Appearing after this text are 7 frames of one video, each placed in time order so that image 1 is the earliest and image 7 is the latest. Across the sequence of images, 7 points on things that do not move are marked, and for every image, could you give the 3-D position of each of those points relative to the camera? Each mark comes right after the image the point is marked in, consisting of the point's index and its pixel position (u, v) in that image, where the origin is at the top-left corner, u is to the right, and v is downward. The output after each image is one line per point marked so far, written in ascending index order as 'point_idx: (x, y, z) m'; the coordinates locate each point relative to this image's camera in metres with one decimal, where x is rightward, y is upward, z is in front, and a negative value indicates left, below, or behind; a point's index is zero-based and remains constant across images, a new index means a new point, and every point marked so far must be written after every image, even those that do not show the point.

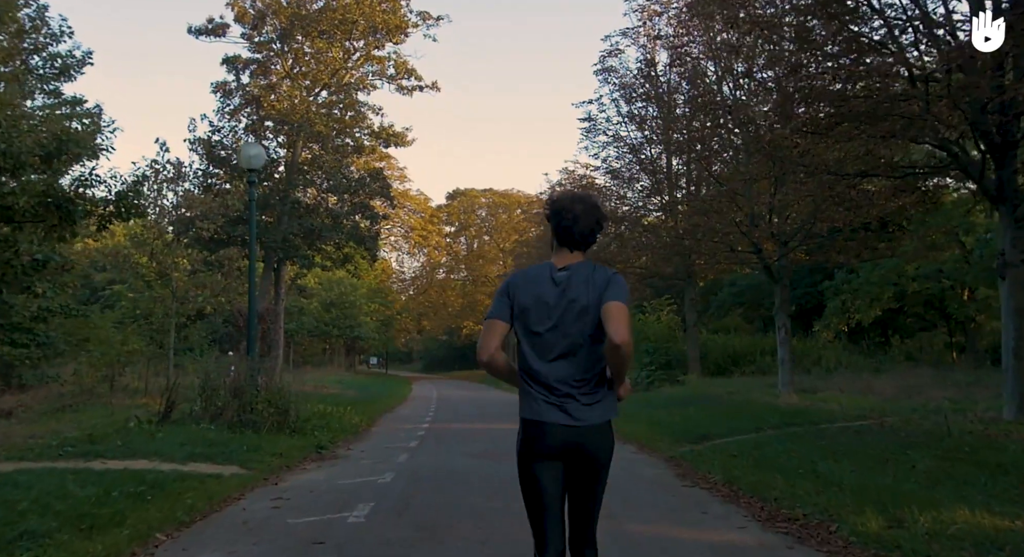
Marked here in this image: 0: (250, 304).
0: (-4.5, -0.5, +16.3) m
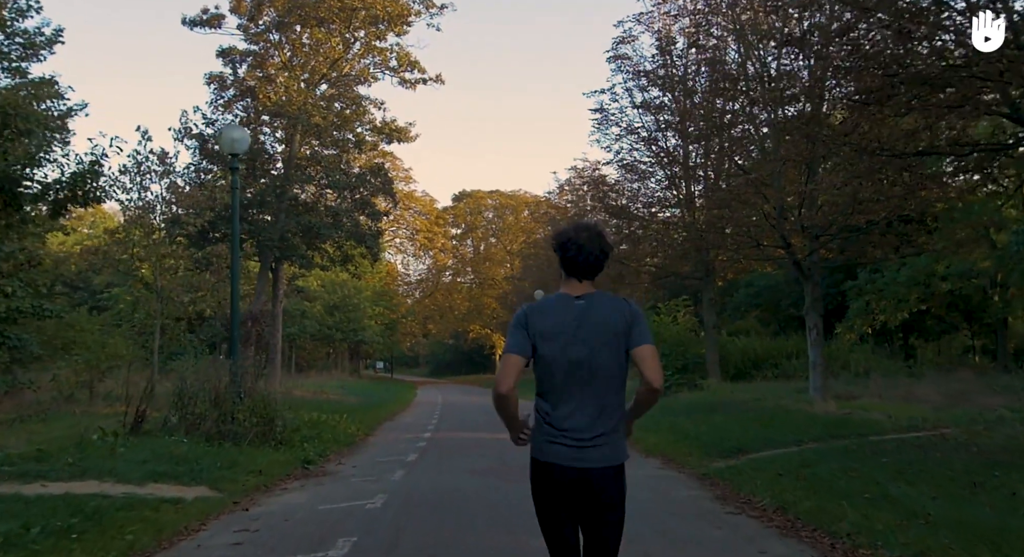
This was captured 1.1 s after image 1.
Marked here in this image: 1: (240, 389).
0: (-4.4, -0.4, +14.8) m
1: (-4.1, -1.7, +14.2) m
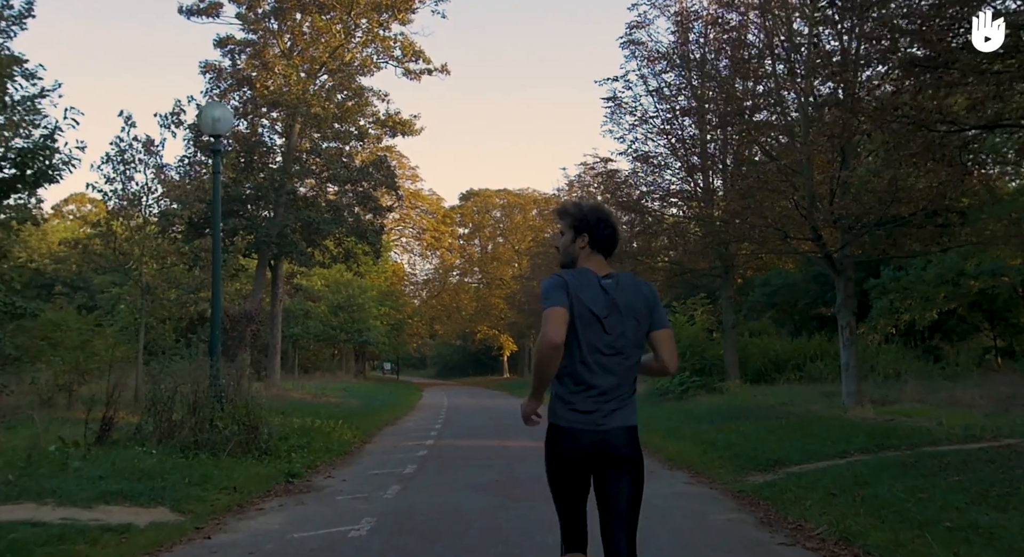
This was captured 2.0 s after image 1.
0: (-4.3, -0.3, +13.4) m
1: (-4.0, -1.6, +12.9) m
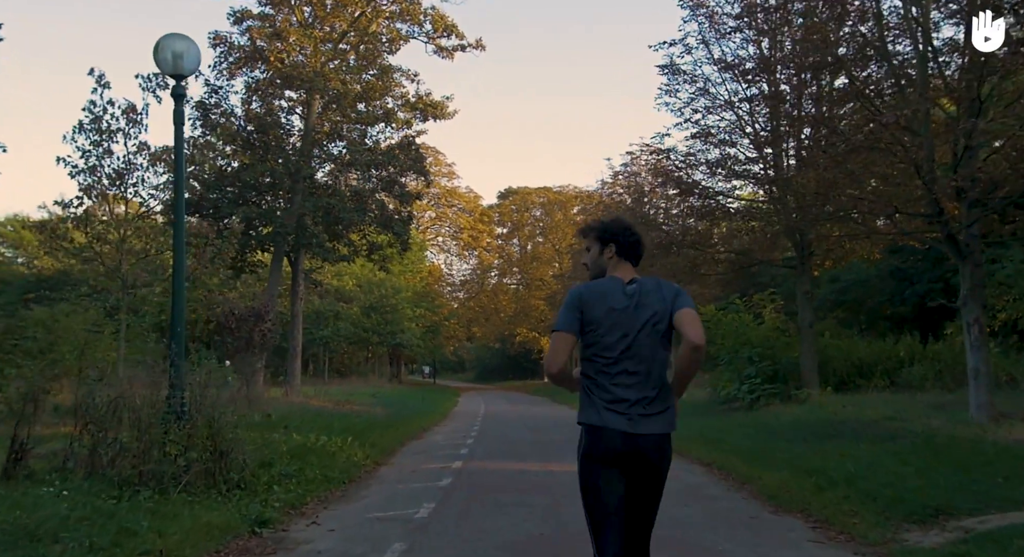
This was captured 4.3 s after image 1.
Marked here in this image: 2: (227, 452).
0: (-3.7, -0.1, +10.4) m
1: (-3.5, -1.3, +9.8) m
2: (-3.0, -1.8, +9.9) m
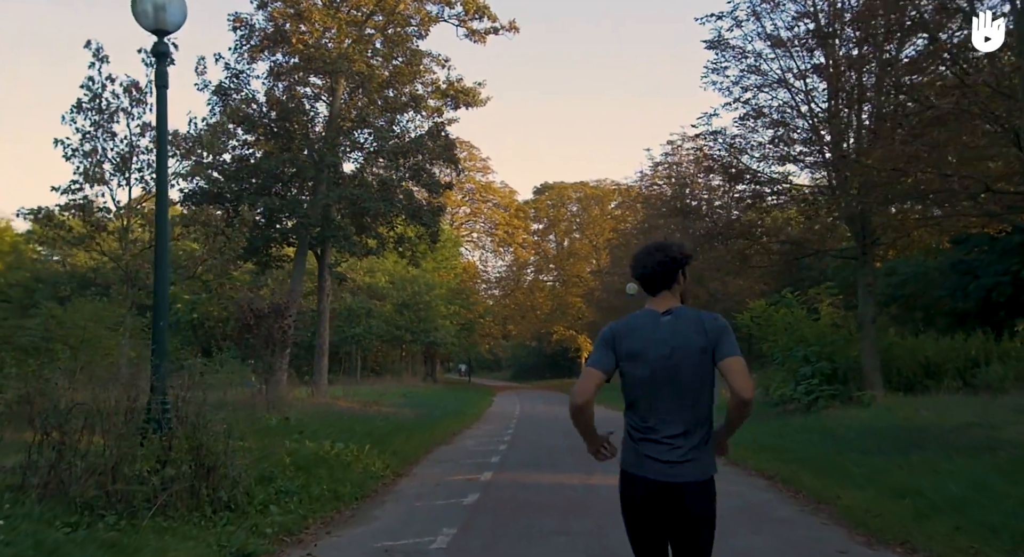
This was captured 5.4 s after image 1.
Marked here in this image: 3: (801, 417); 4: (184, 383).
0: (-3.4, 0.0, +9.0) m
1: (-3.1, -1.2, +8.4) m
2: (-2.7, -1.7, +8.5) m
3: (+6.1, -2.9, +19.8) m
4: (-3.0, -1.0, +8.7) m
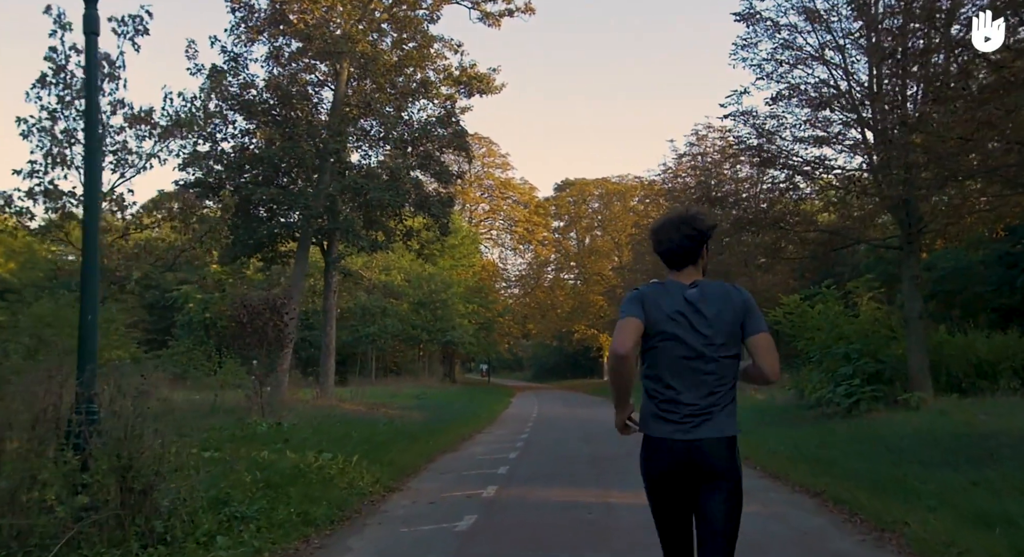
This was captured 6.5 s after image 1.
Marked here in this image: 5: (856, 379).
0: (-3.4, +0.2, +7.5) m
1: (-3.2, -1.1, +6.9) m
2: (-2.7, -1.6, +7.0) m
3: (+6.3, -2.8, +18.0) m
4: (-3.1, -0.8, +7.2) m
5: (+7.2, -2.2, +19.8) m
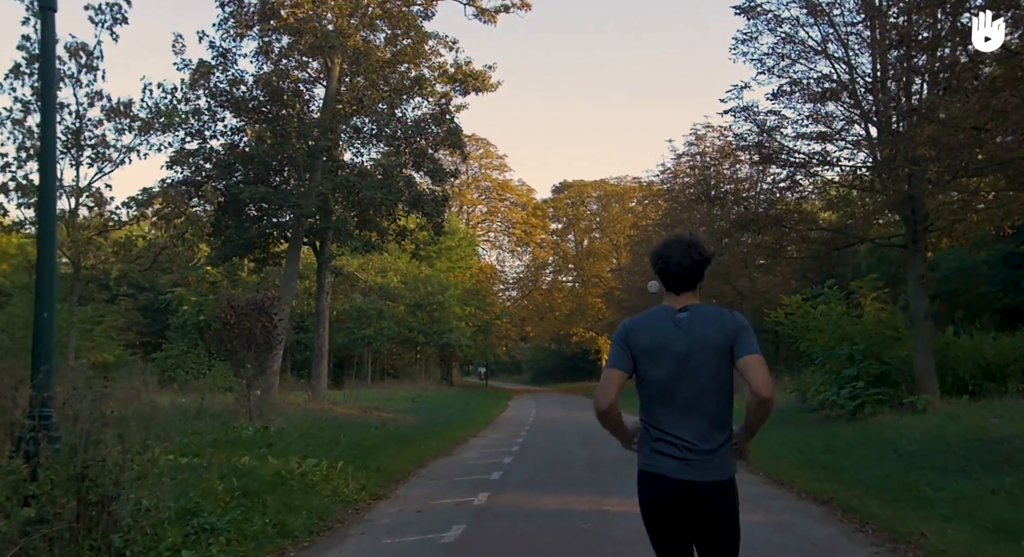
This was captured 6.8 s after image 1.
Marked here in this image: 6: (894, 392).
0: (-3.5, +0.2, +7.0) m
1: (-3.2, -1.0, +6.4) m
2: (-2.8, -1.5, +6.4) m
3: (+6.2, -2.7, +17.5) m
4: (-3.2, -0.8, +6.7) m
5: (+7.1, -2.1, +19.3) m
6: (+7.9, -2.4, +19.4) m
